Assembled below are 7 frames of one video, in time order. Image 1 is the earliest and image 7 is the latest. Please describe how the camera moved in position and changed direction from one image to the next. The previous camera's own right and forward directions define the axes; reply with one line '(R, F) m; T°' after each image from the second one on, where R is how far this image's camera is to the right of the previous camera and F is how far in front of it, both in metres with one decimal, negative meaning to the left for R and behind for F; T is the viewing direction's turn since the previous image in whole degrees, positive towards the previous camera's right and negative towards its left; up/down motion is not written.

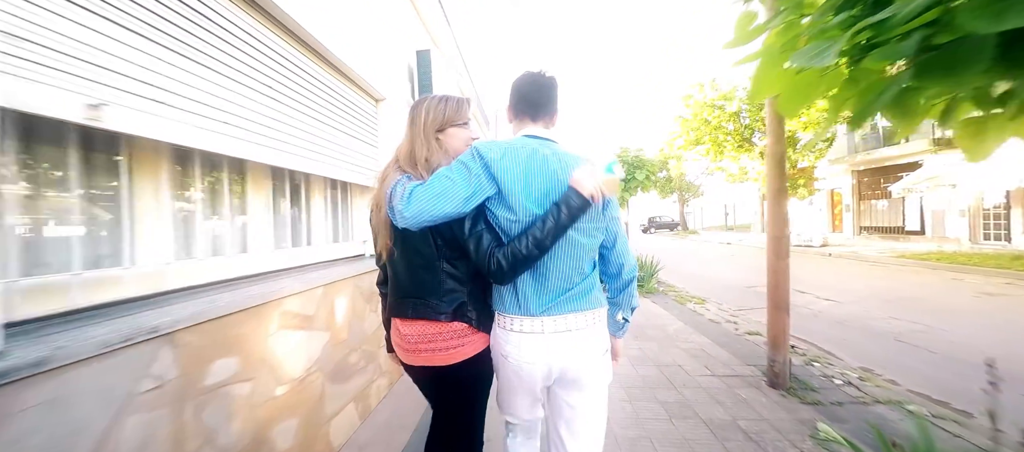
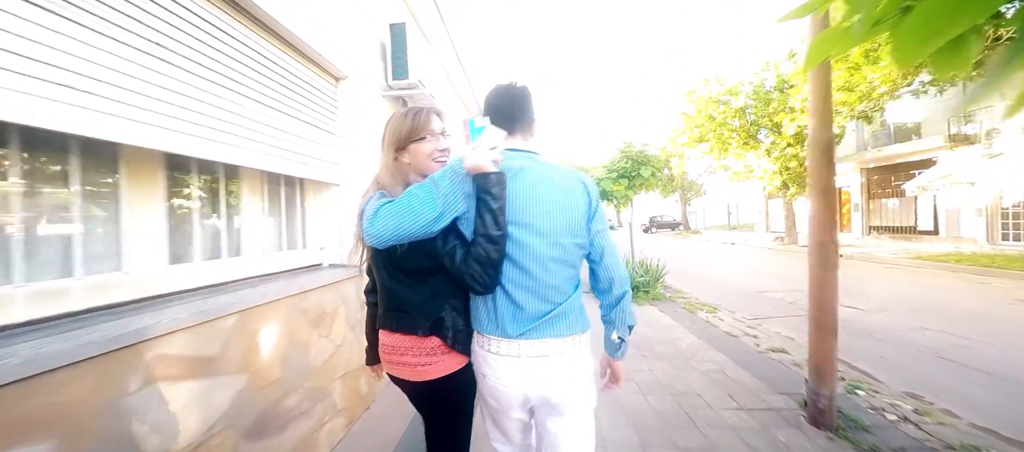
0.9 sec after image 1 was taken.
(+0.1, +0.5) m; 0°
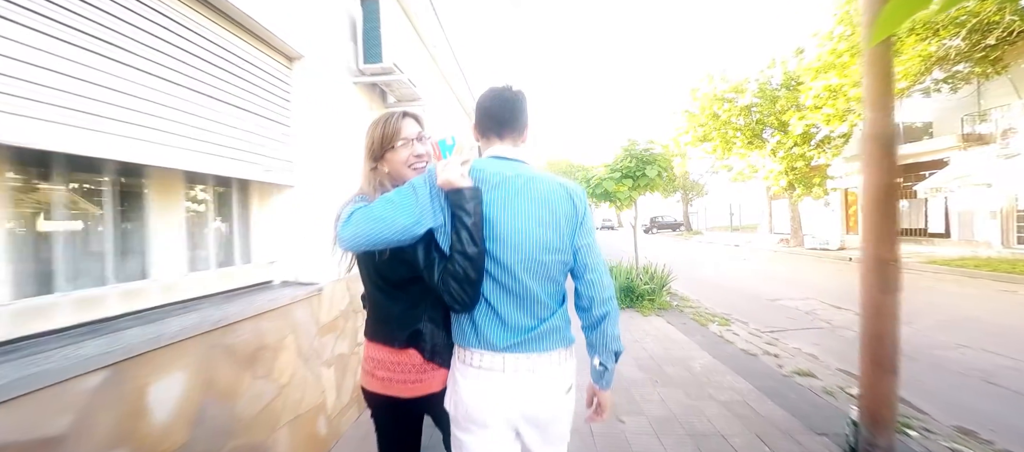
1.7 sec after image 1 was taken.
(+0.1, +0.5) m; 0°
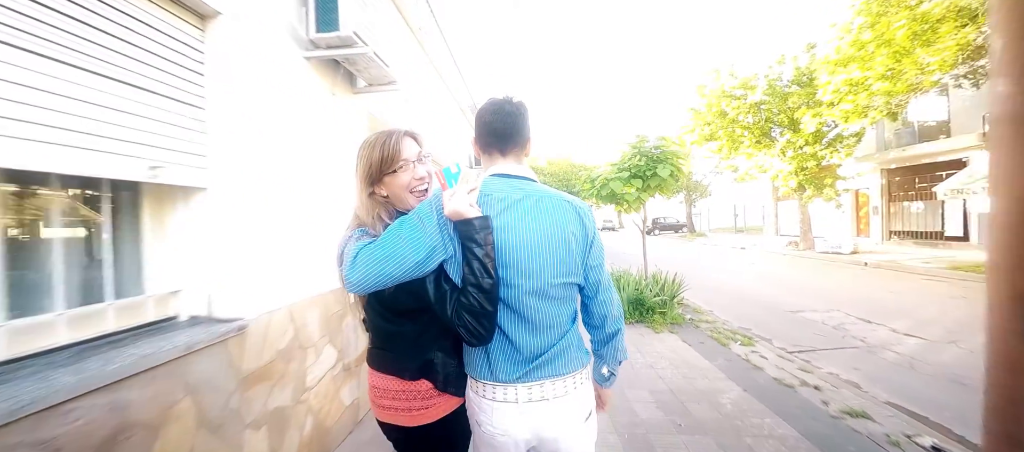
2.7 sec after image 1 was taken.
(+0.1, +0.6) m; 0°
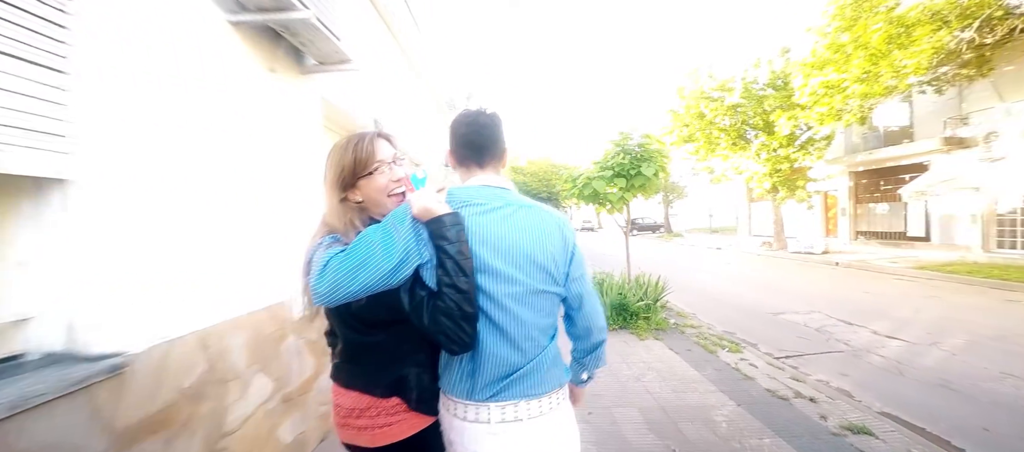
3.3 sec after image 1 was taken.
(0.0, +0.4) m; +3°
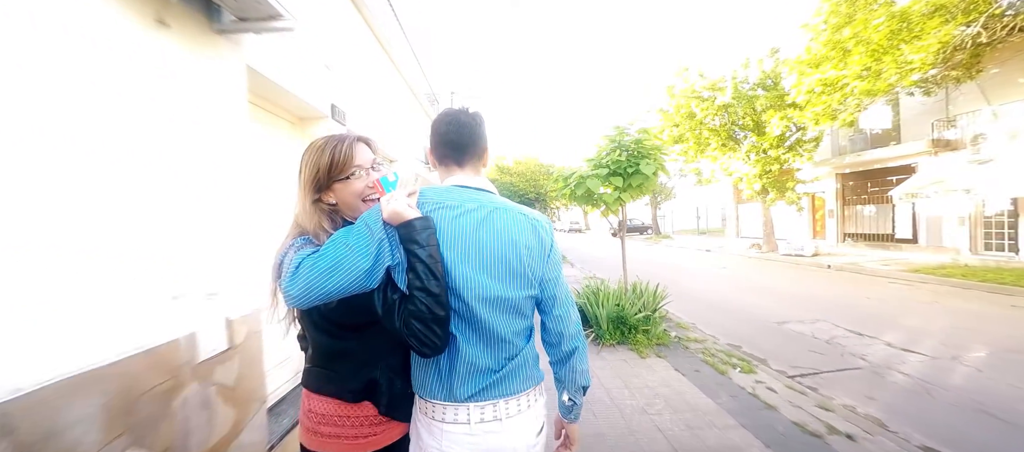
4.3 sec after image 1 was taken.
(0.0, +0.6) m; +2°
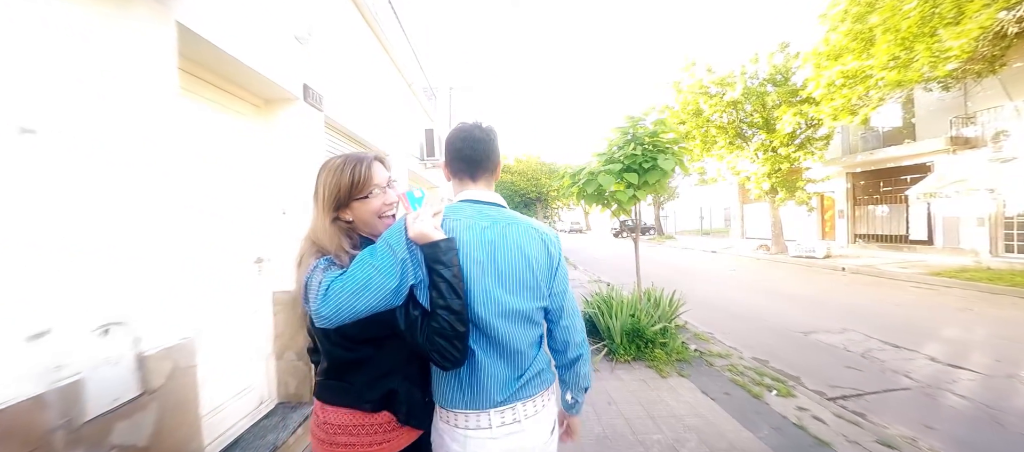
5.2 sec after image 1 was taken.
(0.0, +0.5) m; 0°
